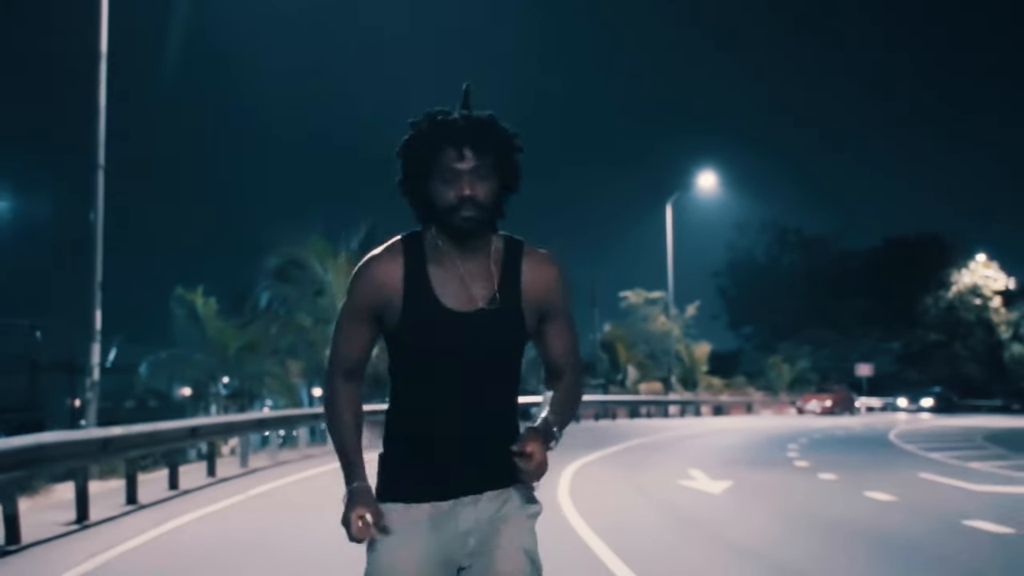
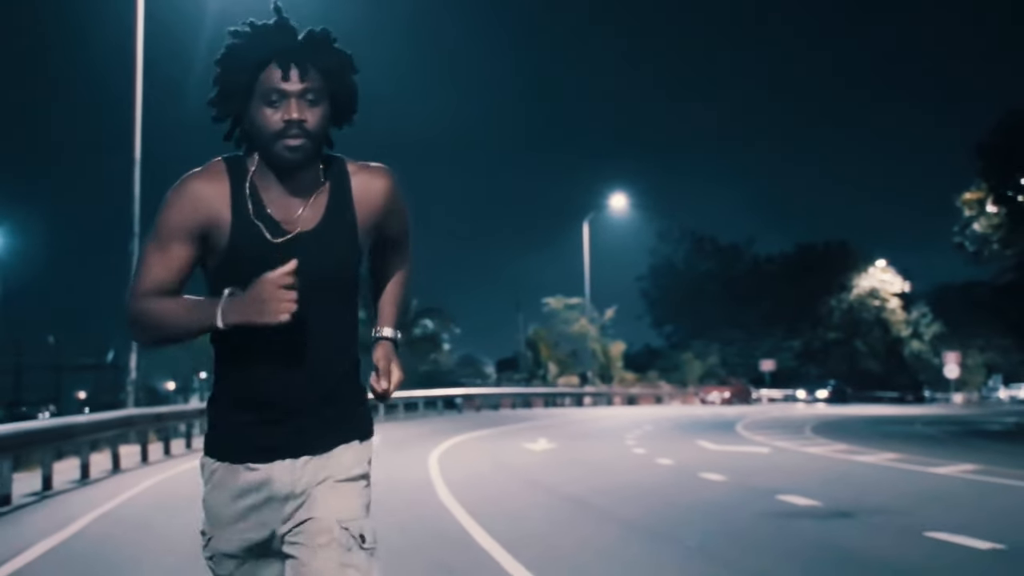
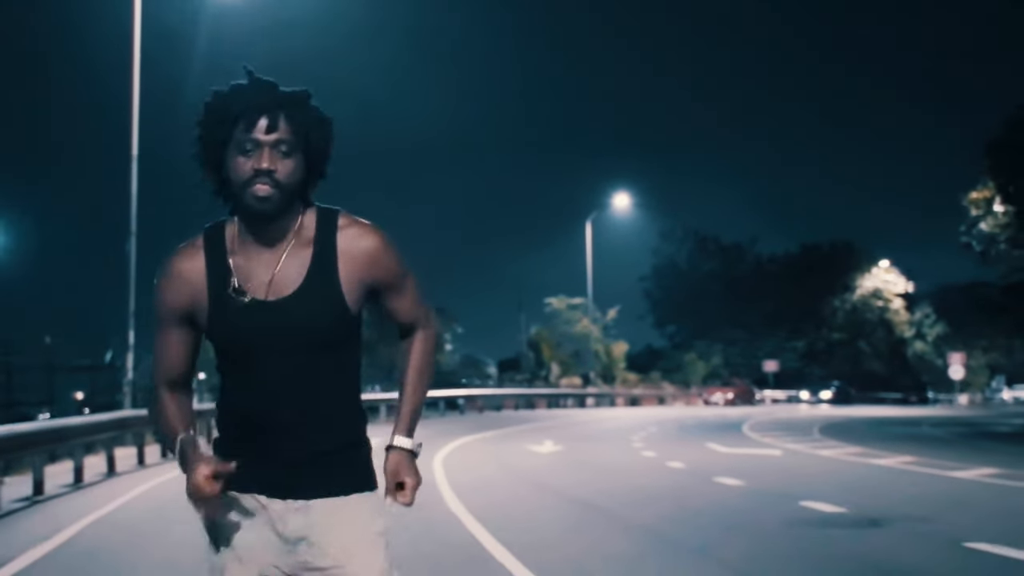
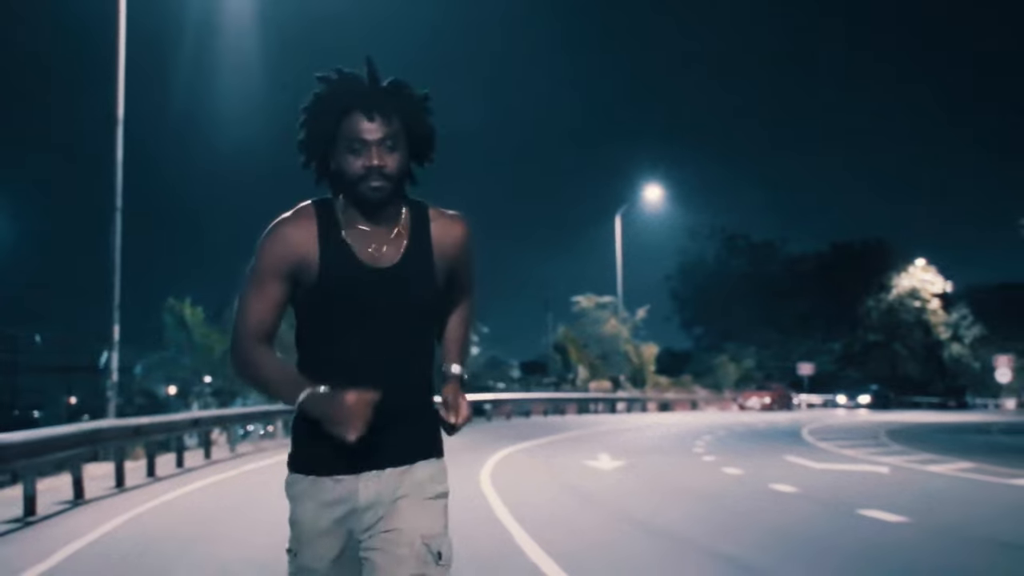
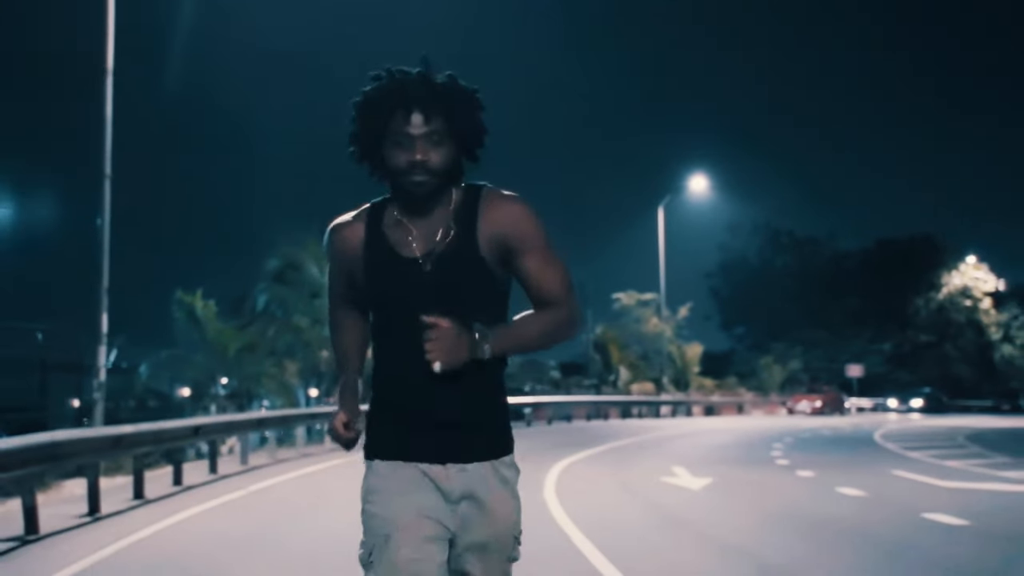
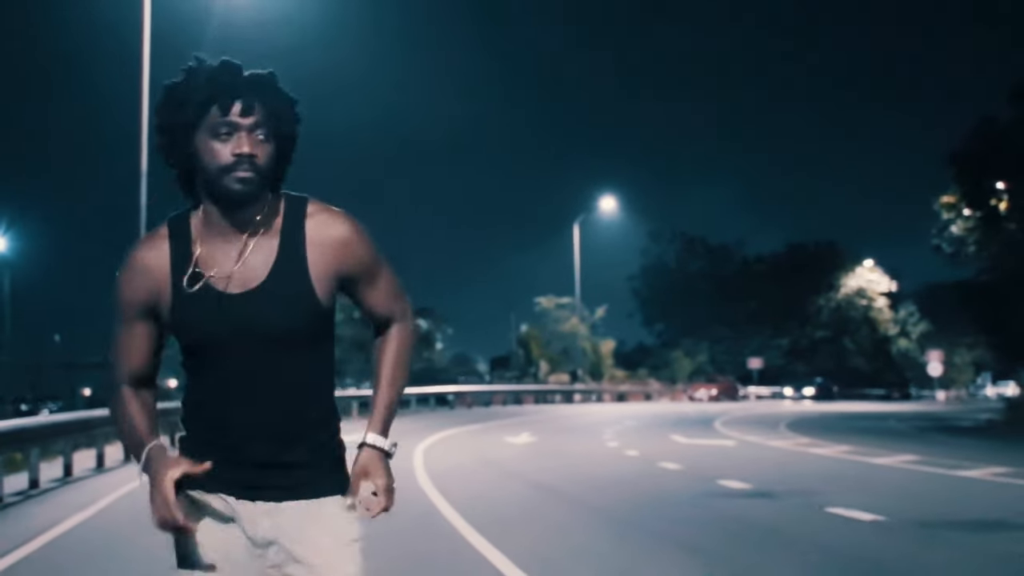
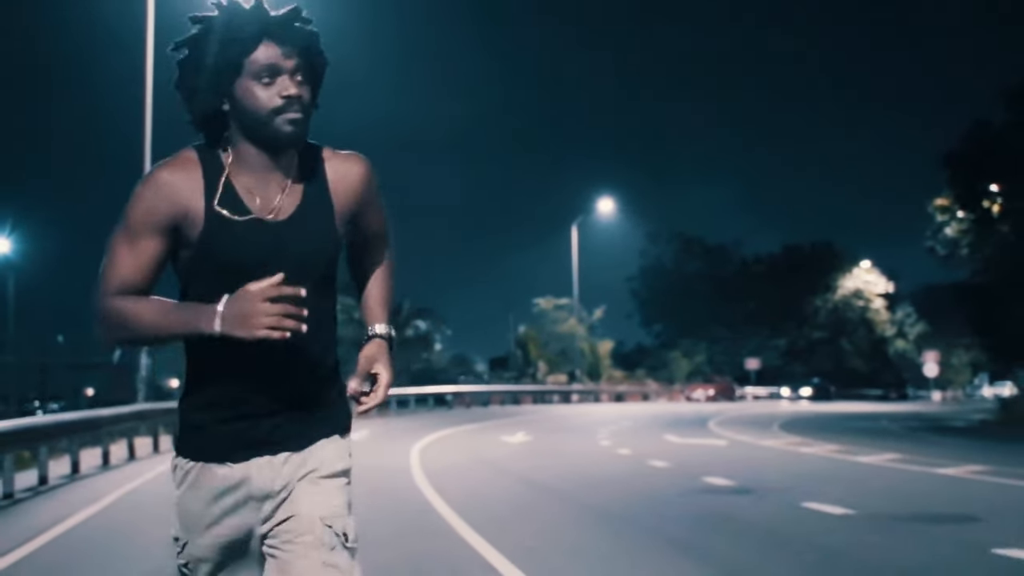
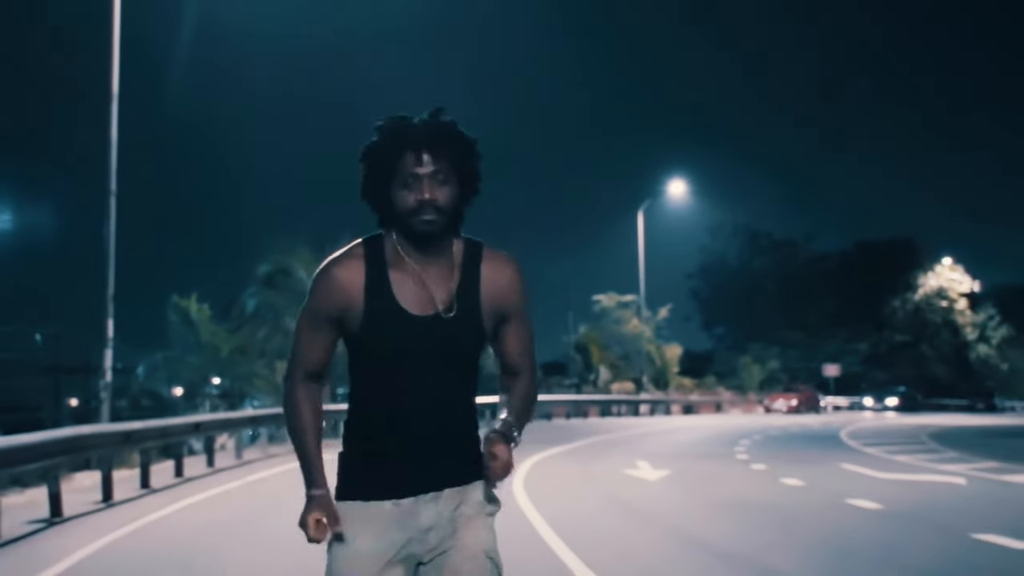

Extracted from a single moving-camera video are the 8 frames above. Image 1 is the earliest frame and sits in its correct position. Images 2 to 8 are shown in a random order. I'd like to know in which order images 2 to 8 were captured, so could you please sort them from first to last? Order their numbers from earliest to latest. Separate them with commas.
5, 8, 4, 3, 2, 6, 7
